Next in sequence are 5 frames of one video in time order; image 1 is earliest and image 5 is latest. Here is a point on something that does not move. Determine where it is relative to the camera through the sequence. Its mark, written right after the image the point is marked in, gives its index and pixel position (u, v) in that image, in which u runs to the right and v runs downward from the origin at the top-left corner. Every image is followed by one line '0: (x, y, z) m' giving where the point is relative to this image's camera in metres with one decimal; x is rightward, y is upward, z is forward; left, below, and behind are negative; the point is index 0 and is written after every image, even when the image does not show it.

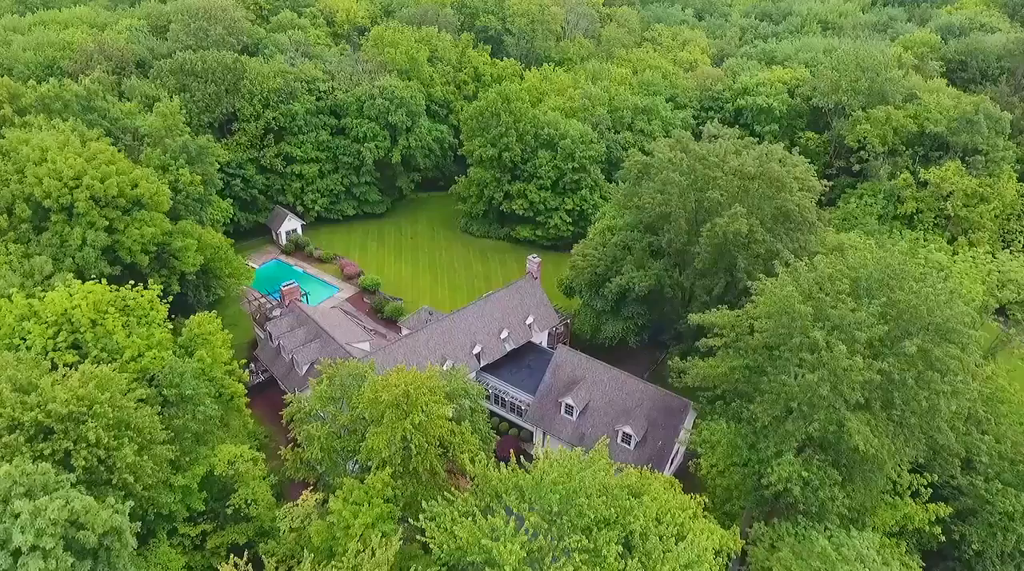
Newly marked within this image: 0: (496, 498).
0: (-0.6, -7.1, +19.1) m
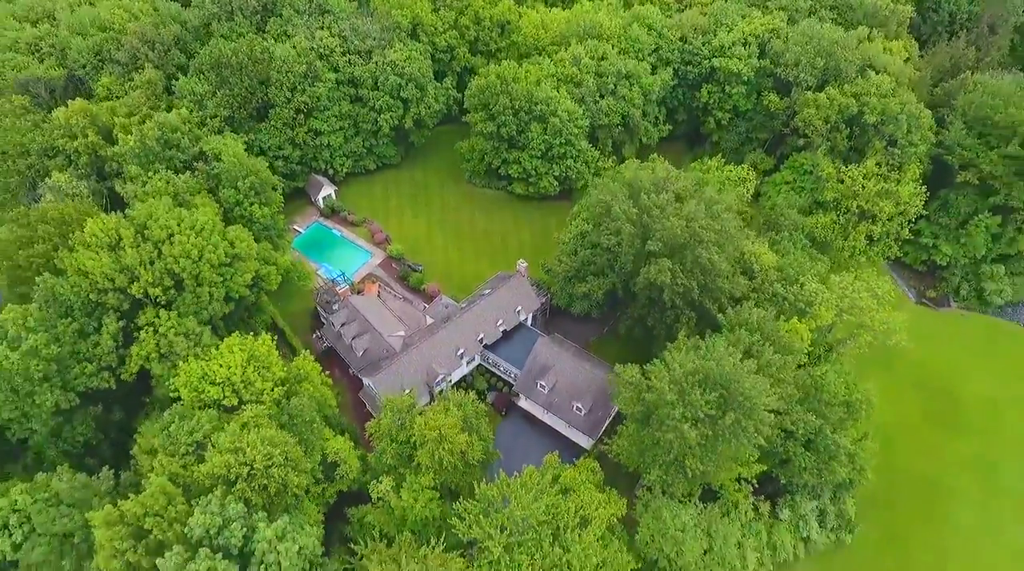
0: (-1.3, -12.7, +35.7) m
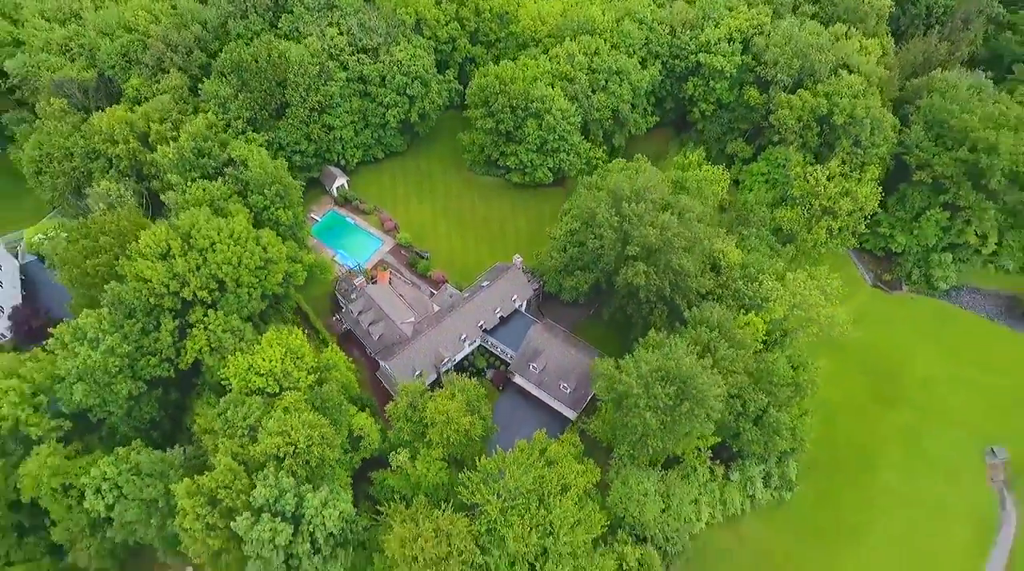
0: (-1.6, -13.5, +44.0) m
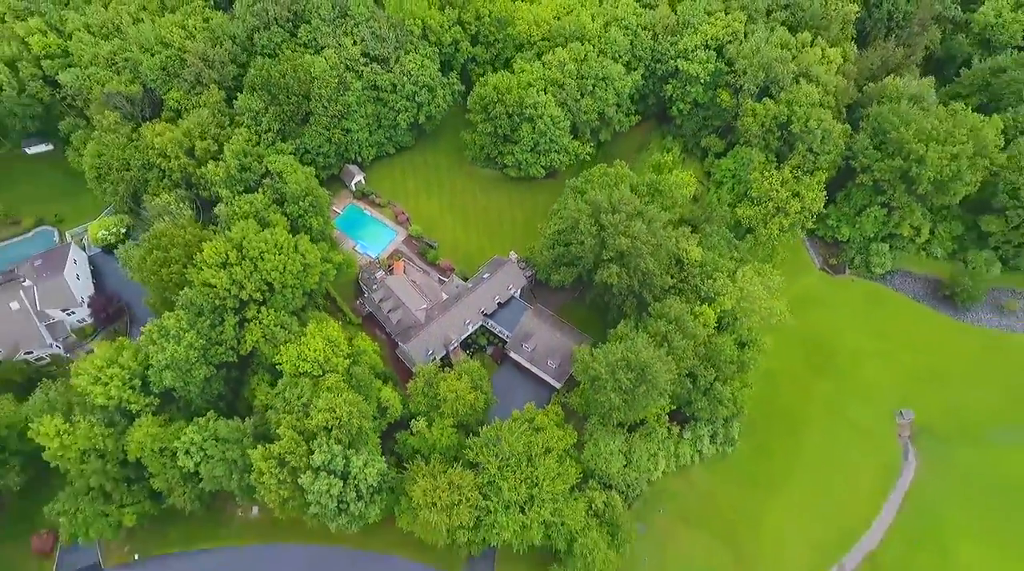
0: (-2.1, -14.0, +56.4) m
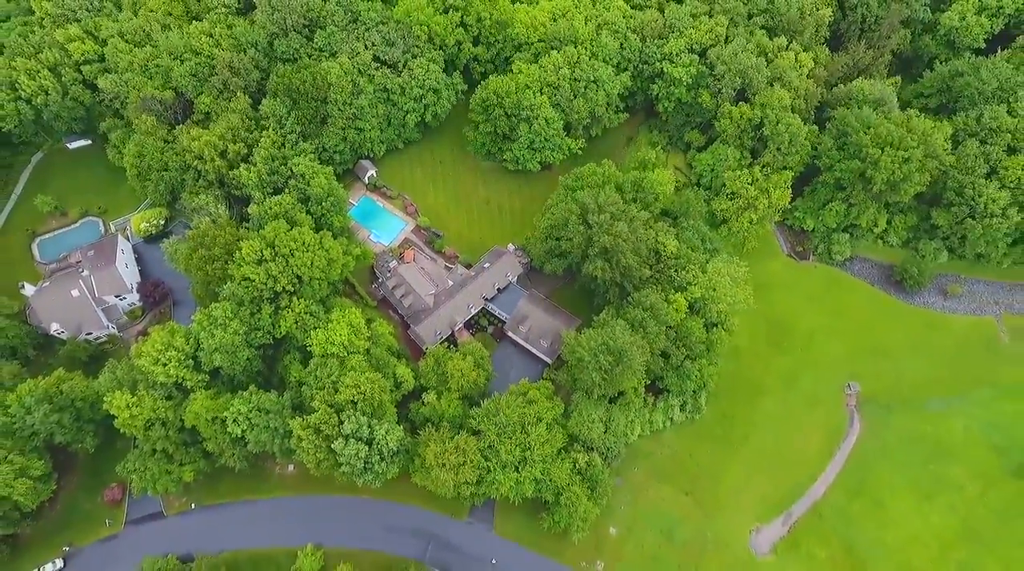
0: (-2.4, -13.4, +66.5) m
